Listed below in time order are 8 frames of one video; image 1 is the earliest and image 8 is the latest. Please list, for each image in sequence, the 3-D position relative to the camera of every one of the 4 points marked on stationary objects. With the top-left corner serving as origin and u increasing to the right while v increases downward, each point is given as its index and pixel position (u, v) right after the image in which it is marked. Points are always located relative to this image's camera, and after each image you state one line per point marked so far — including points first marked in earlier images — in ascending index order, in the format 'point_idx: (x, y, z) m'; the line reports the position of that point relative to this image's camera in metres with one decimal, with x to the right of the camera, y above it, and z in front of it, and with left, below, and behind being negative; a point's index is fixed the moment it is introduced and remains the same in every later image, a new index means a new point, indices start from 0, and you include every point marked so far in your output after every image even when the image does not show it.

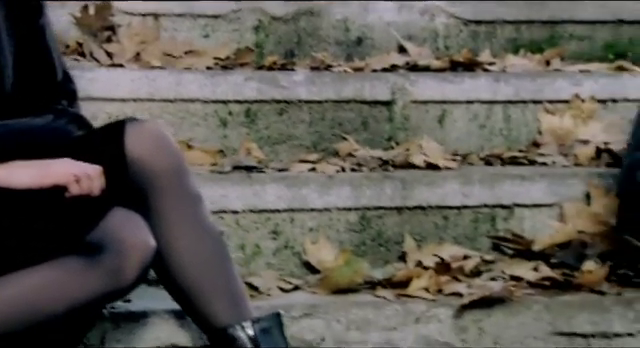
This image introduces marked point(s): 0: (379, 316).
0: (+0.1, -0.3, +1.6) m
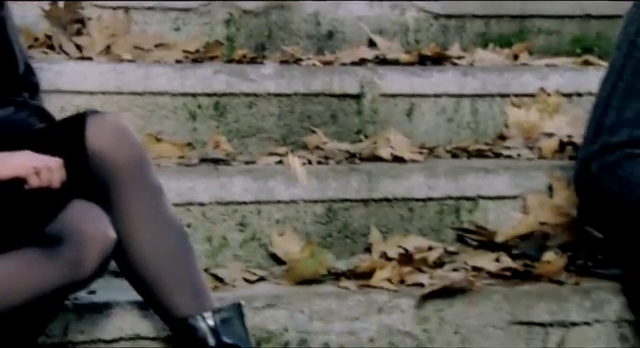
0: (0.0, -0.3, +1.6) m
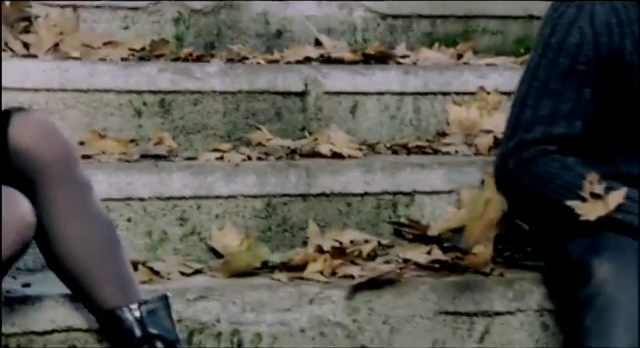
0: (-0.1, -0.3, +1.6) m
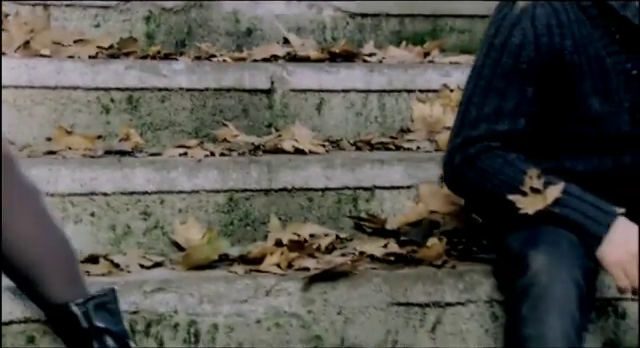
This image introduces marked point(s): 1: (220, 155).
0: (-0.2, -0.3, +1.7) m
1: (-0.3, +0.1, +2.0) m
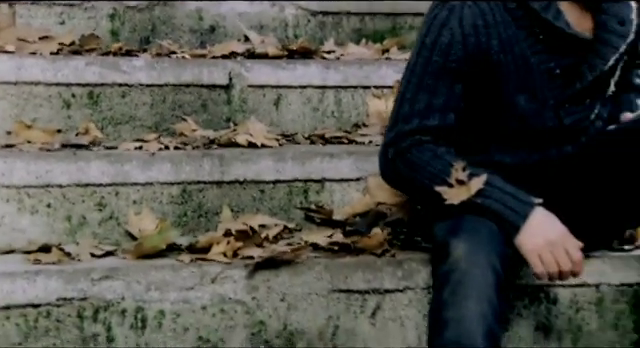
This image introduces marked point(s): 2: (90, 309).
0: (-0.3, -0.2, +1.8) m
1: (-0.4, +0.1, +2.1) m
2: (-0.5, -0.3, +1.7) m
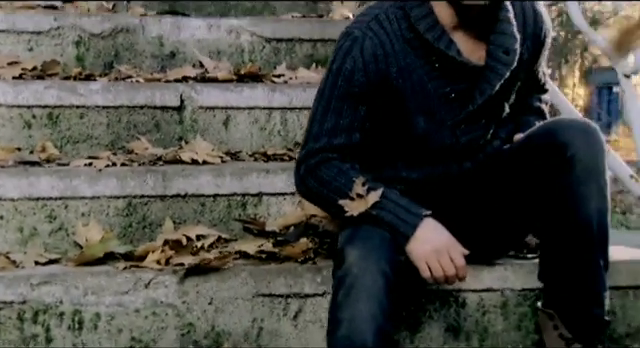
0: (-0.5, -0.3, +1.9) m
1: (-0.6, 0.0, +2.3) m
2: (-0.7, -0.3, +1.9) m
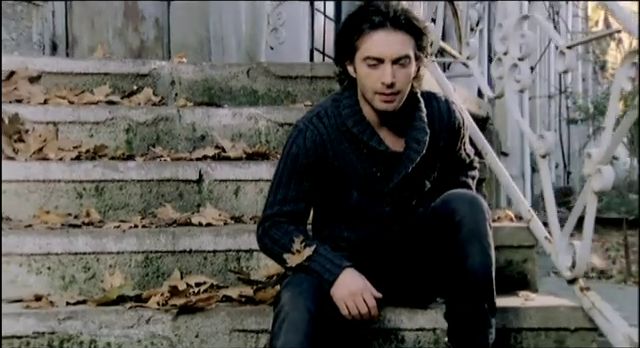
0: (-0.7, -0.5, +2.5) m
1: (-0.7, -0.2, +2.9) m
2: (-0.9, -0.5, +2.5) m
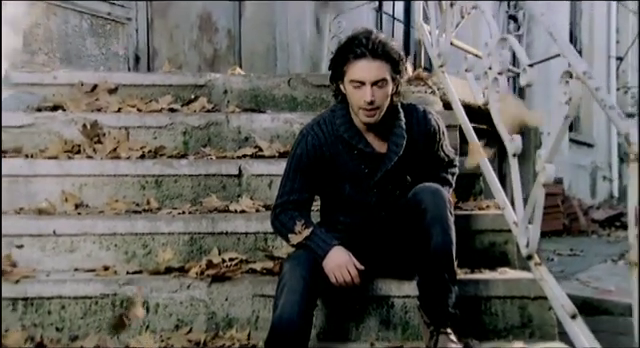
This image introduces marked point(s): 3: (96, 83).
0: (-0.6, -0.5, +3.2) m
1: (-0.6, -0.2, +3.6) m
2: (-0.8, -0.5, +3.2) m
3: (-1.3, +0.5, +4.4) m
